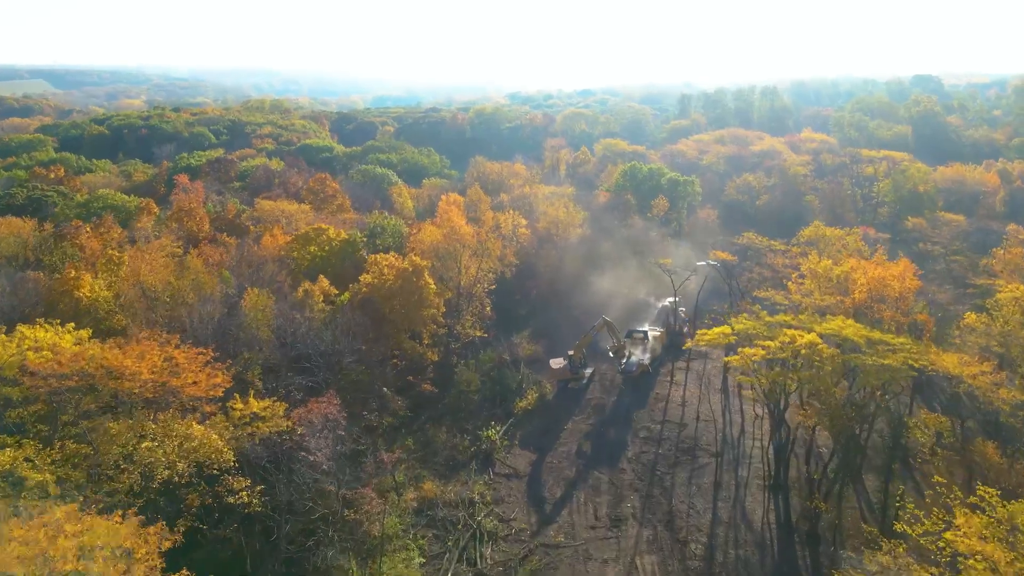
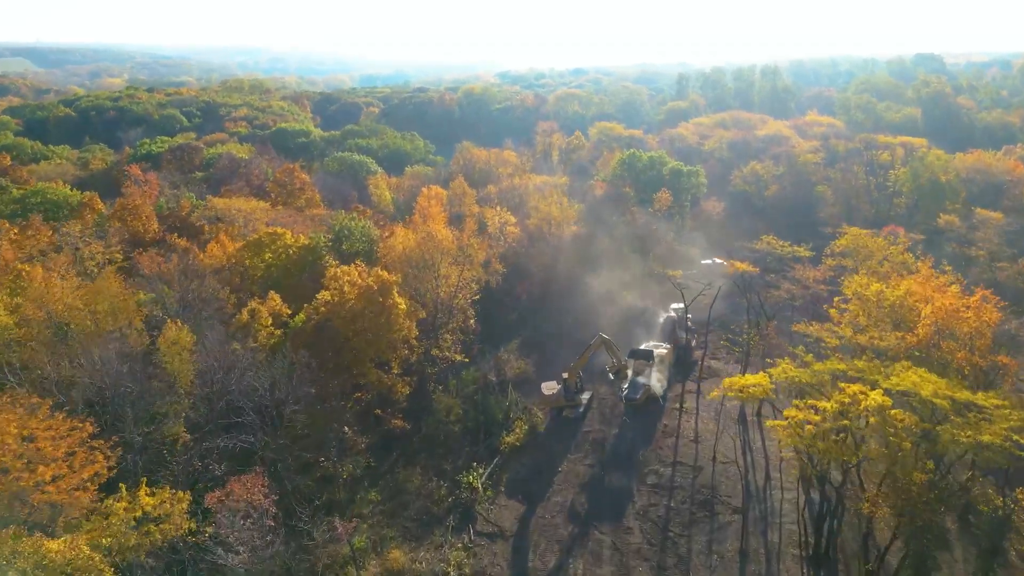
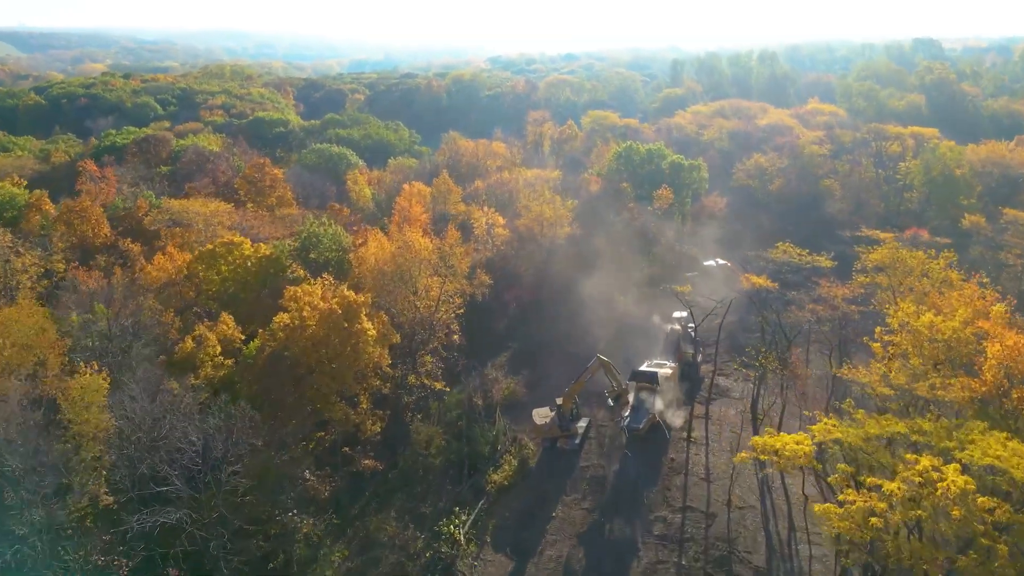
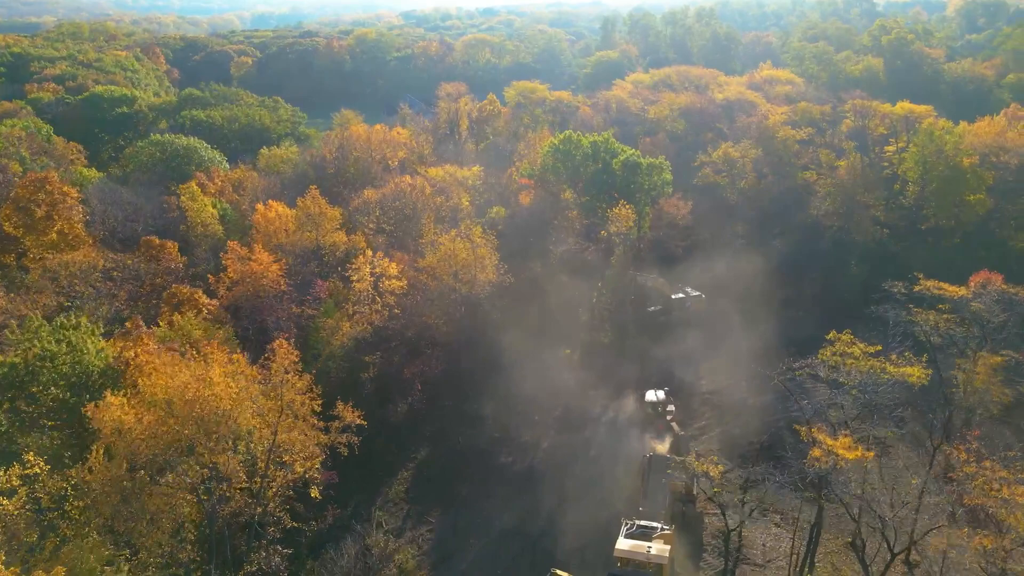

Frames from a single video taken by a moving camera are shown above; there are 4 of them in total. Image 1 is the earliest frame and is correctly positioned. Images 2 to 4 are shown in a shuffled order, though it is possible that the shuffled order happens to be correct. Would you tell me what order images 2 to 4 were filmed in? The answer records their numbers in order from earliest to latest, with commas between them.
2, 3, 4
